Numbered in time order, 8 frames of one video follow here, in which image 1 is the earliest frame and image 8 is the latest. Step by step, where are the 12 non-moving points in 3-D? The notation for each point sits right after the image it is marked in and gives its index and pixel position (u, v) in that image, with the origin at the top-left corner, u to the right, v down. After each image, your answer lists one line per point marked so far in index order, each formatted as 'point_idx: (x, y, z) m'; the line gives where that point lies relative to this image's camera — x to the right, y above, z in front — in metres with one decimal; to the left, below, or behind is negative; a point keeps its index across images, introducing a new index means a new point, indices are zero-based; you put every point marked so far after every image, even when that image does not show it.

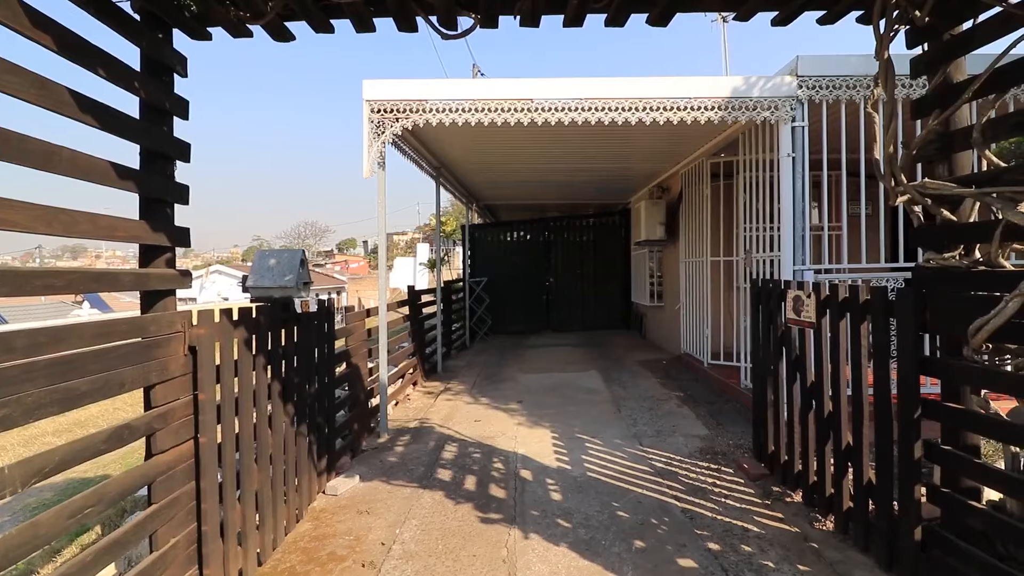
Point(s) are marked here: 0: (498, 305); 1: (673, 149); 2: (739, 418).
0: (-0.3, -0.4, +11.5) m
1: (+2.0, +1.7, +6.4) m
2: (+2.1, -1.2, +4.9) m
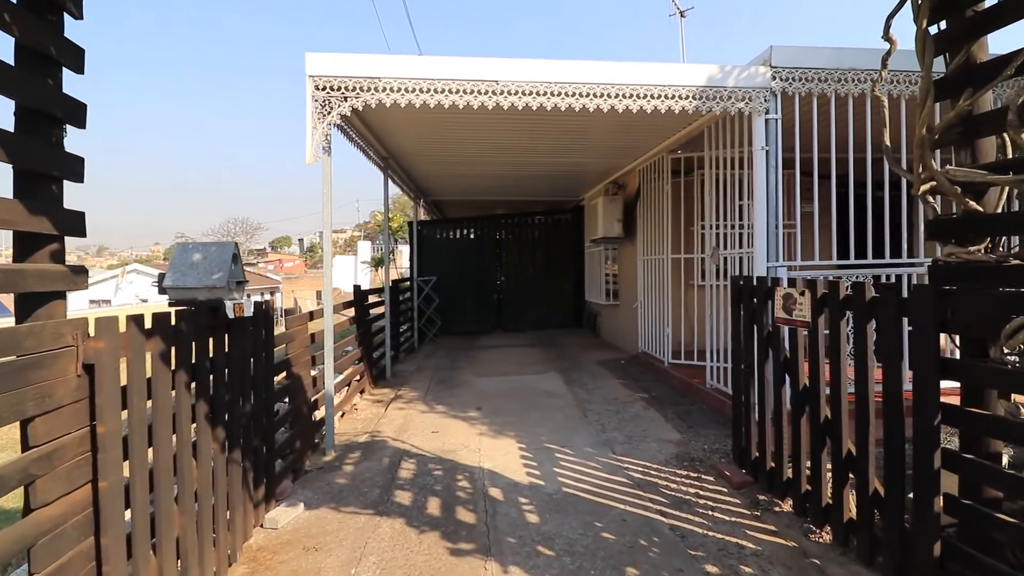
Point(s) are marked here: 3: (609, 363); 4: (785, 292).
0: (-1.4, -0.4, +11.0) m
1: (+1.5, +1.7, +6.2) m
2: (+1.8, -1.2, +4.8) m
3: (+1.4, -1.1, +7.4) m
4: (+1.6, 0.0, +3.0) m
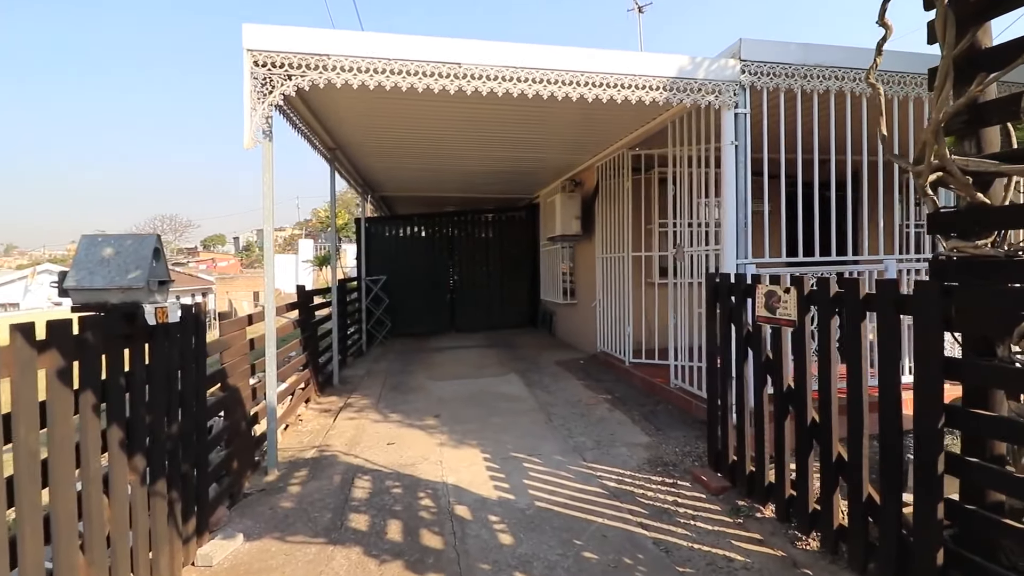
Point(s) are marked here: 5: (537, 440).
0: (-2.3, -0.3, +10.6) m
1: (+1.0, +1.7, +6.1) m
2: (+1.5, -1.2, +4.6) m
3: (+0.8, -1.0, +7.2) m
4: (+1.4, 0.0, +2.9) m
5: (+0.2, -1.3, +4.3) m
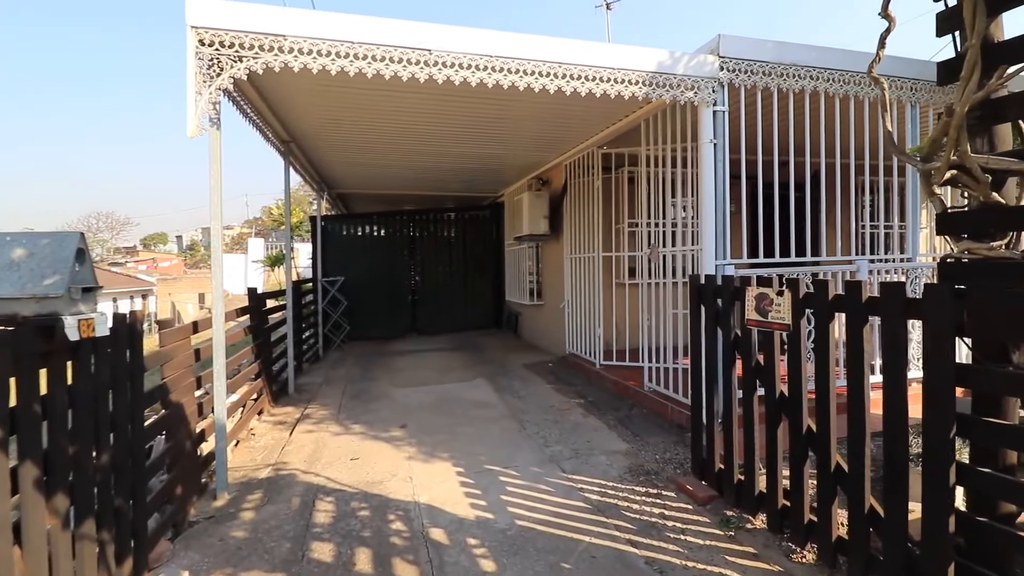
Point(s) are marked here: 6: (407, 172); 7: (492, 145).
0: (-3.0, -0.4, +10.1) m
1: (+0.6, +1.7, +5.9) m
2: (+1.2, -1.2, +4.5) m
3: (+0.3, -1.1, +7.0) m
4: (+1.3, 0.0, +2.8) m
5: (0.0, -1.3, +4.1) m
6: (-1.6, +1.8, +8.2) m
7: (-0.2, +1.7, +6.3) m
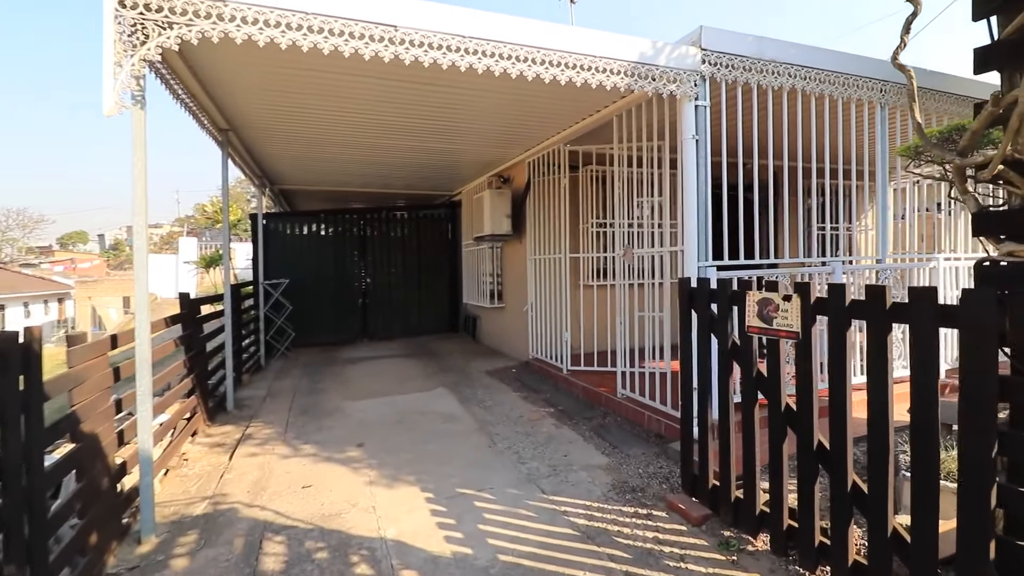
0: (-3.8, -0.4, +9.5) m
1: (+0.2, +1.7, +5.6) m
2: (+1.0, -1.2, +4.3) m
3: (-0.2, -1.1, +6.7) m
4: (+1.2, 0.0, +2.6) m
5: (-0.2, -1.3, +3.8) m
6: (-2.3, +1.8, +7.7) m
7: (-0.7, +1.7, +5.9) m
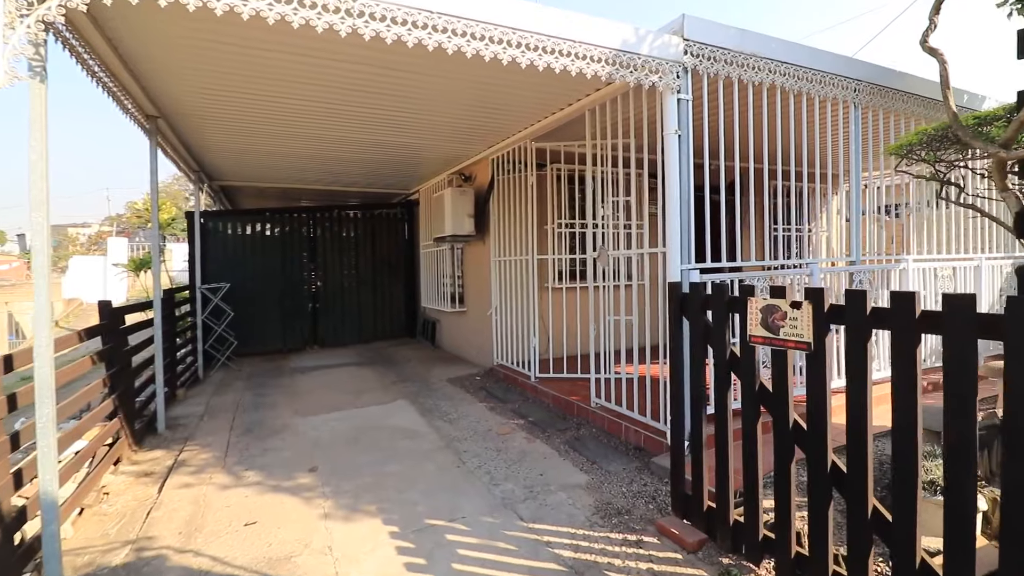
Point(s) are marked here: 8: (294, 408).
0: (-4.5, -0.5, +8.8) m
1: (-0.2, +1.7, +5.3) m
2: (+0.7, -1.3, +4.1) m
3: (-0.6, -1.1, +6.3) m
4: (+1.1, -0.1, +2.3) m
5: (-0.4, -1.4, +3.4) m
6: (-2.8, +1.7, +7.1) m
7: (-1.1, +1.7, +5.5) m
8: (-2.4, -1.3, +5.7) m
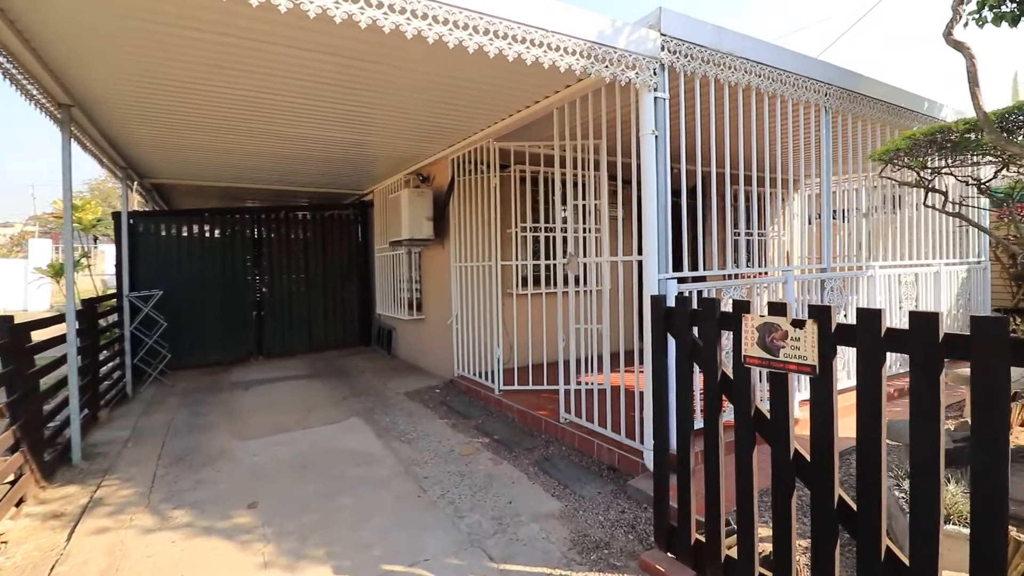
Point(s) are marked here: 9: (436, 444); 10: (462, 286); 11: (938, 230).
0: (-5.1, -0.6, +8.1) m
1: (-0.6, +1.6, +5.0) m
2: (+0.5, -1.3, +3.8) m
3: (-1.0, -1.2, +6.0) m
4: (+1.0, -0.1, +2.1) m
5: (-0.6, -1.4, +3.1) m
6: (-3.3, +1.6, +6.6) m
7: (-1.4, +1.6, +5.1) m
8: (-2.7, -1.4, +5.1) m
9: (-0.6, -1.3, +4.4) m
10: (-0.6, 0.0, +6.0) m
11: (+4.3, +0.6, +5.3) m
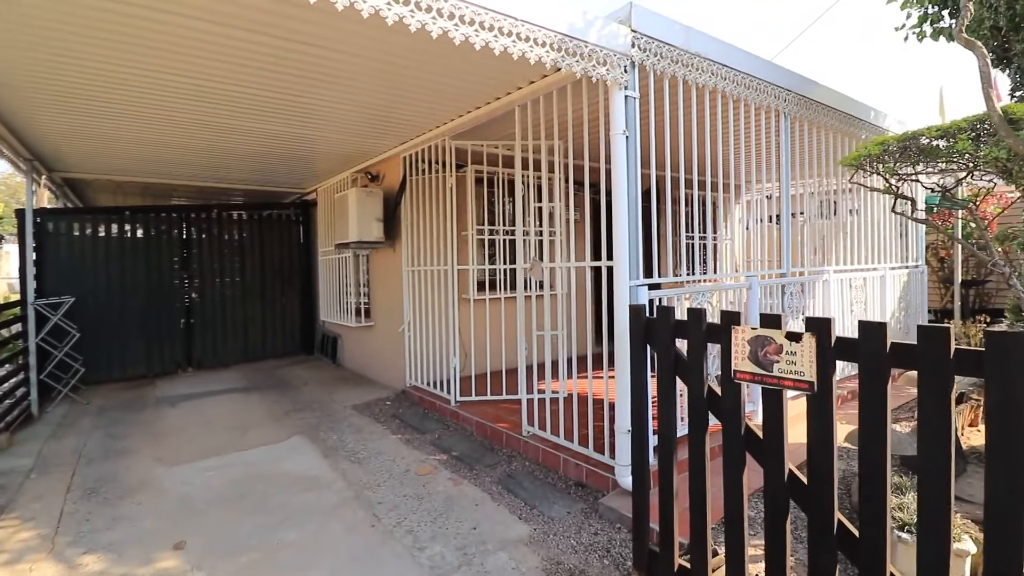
0: (-5.8, -0.7, +7.3) m
1: (-0.9, +1.5, +4.7) m
2: (+0.2, -1.4, +3.6) m
3: (-1.5, -1.3, +5.6) m
4: (+0.9, -0.2, +2.0) m
5: (-0.7, -1.5, +2.8) m
6: (-3.8, +1.5, +6.0) m
7: (-1.8, +1.5, +4.7) m
8: (-3.1, -1.5, +4.6) m
9: (-1.0, -1.4, +4.1) m
10: (-1.0, 0.0, +5.6) m
11: (+3.9, +0.5, +5.4) m
